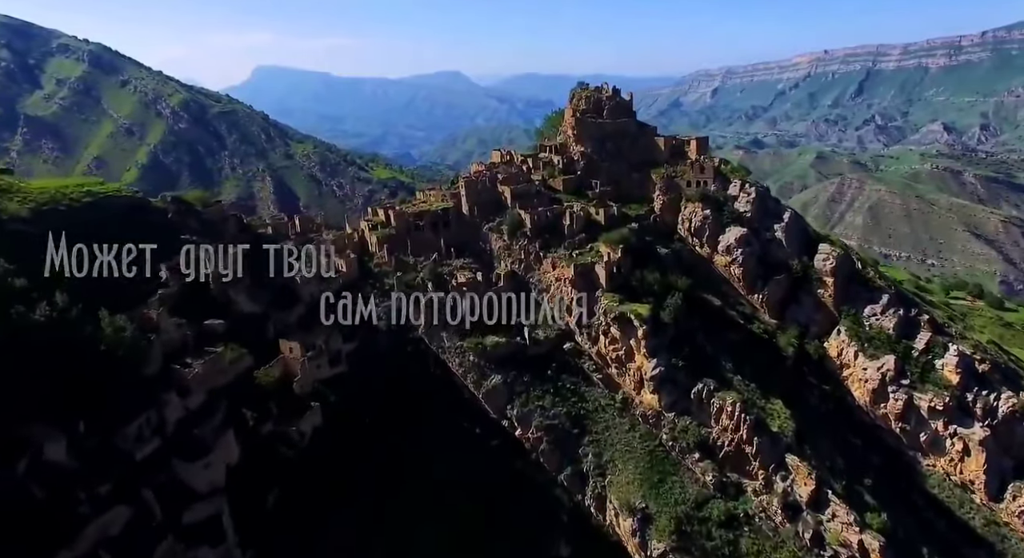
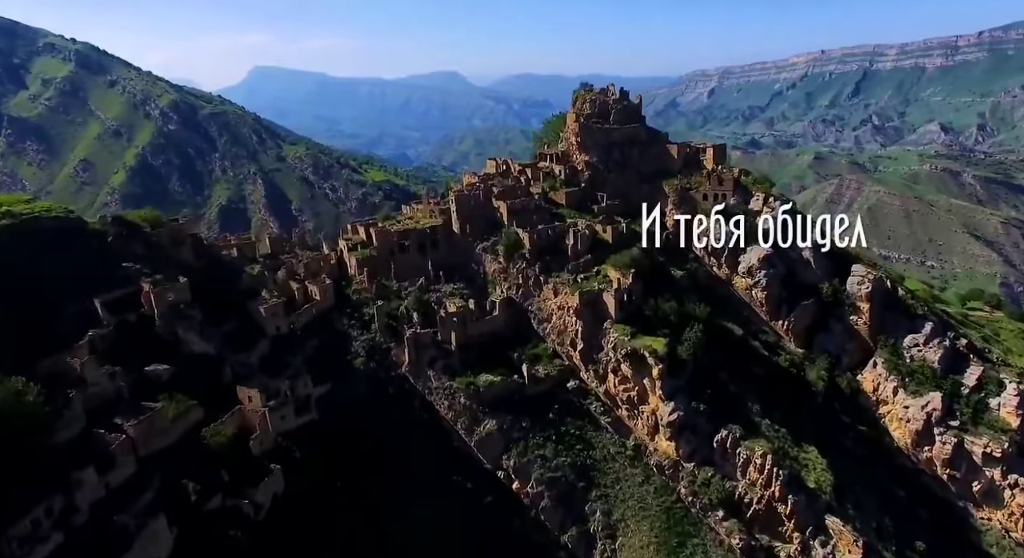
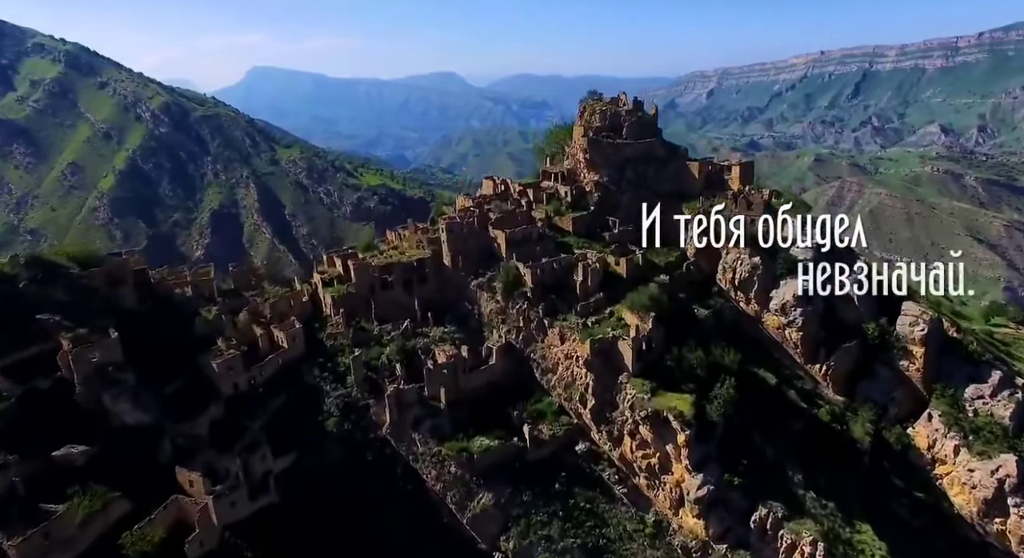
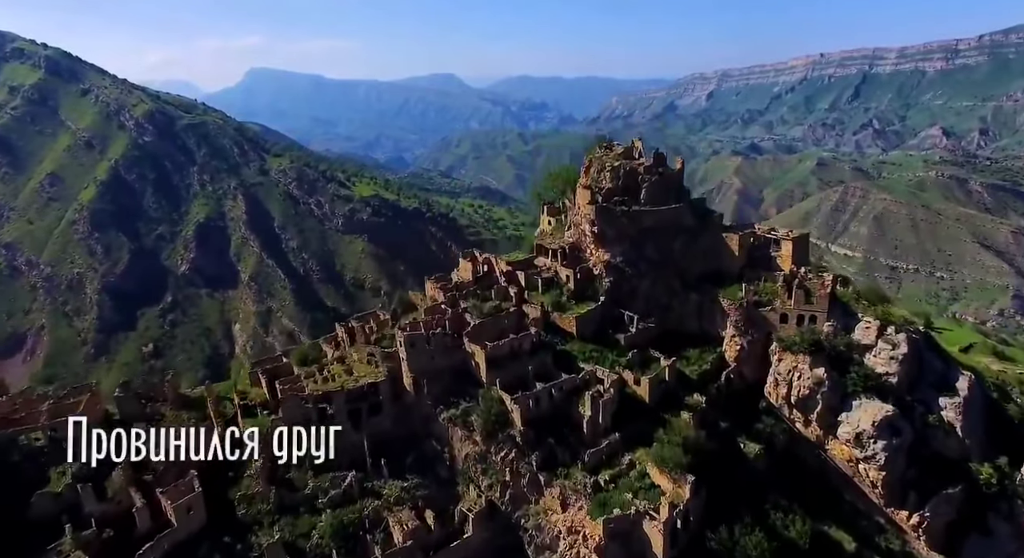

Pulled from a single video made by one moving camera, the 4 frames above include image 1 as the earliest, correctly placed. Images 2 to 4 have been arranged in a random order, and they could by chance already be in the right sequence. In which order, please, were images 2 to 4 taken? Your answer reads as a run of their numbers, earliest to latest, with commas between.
2, 3, 4
